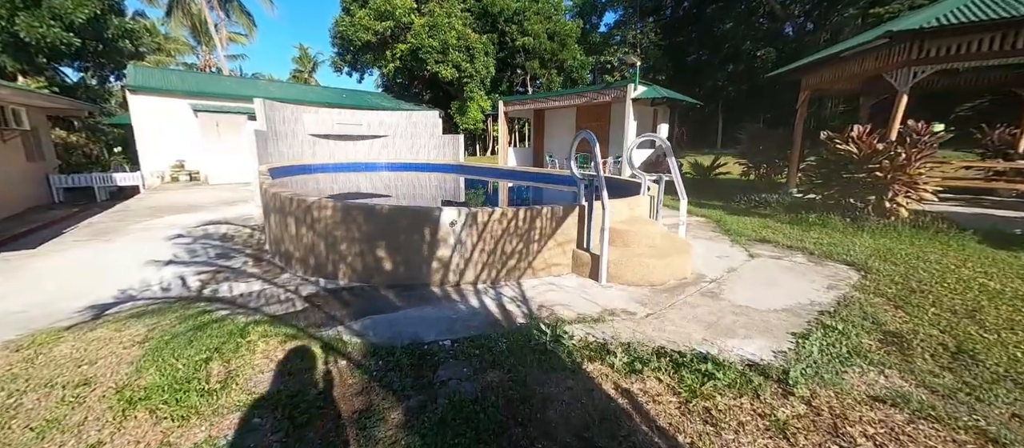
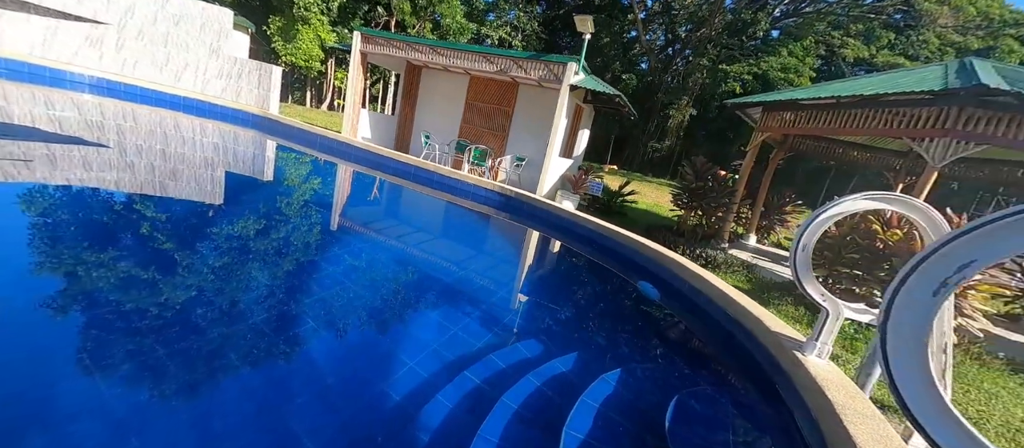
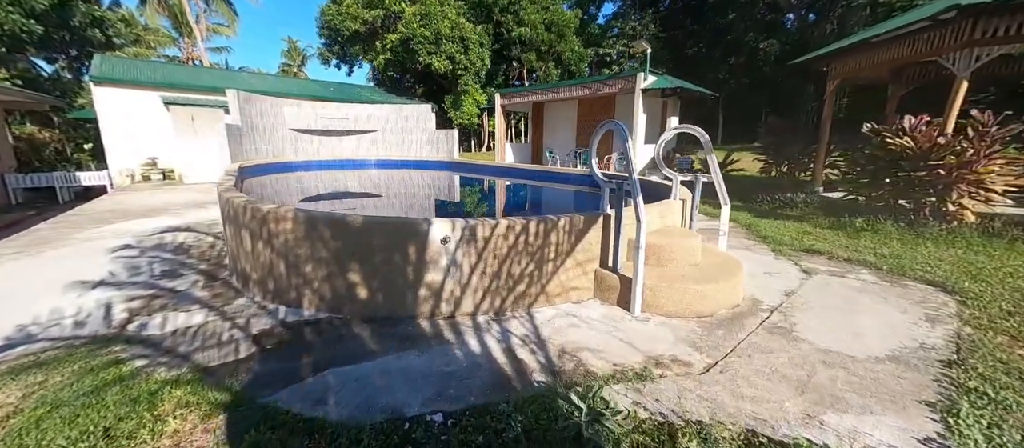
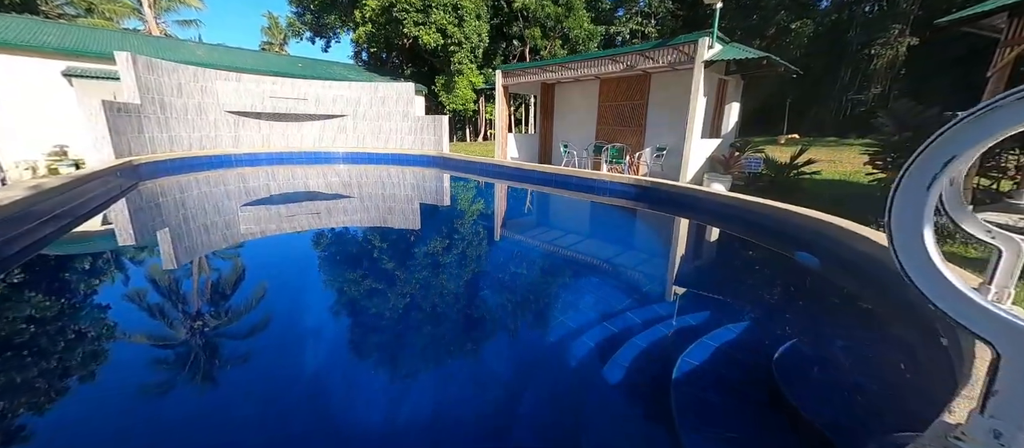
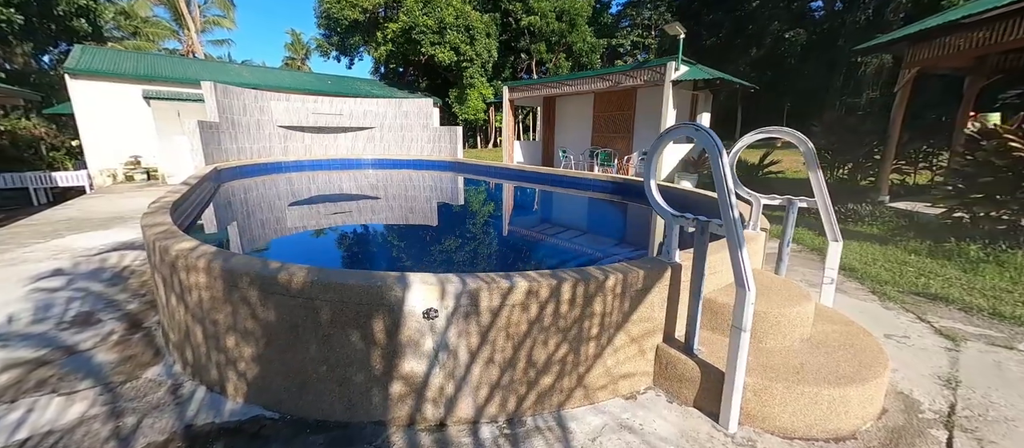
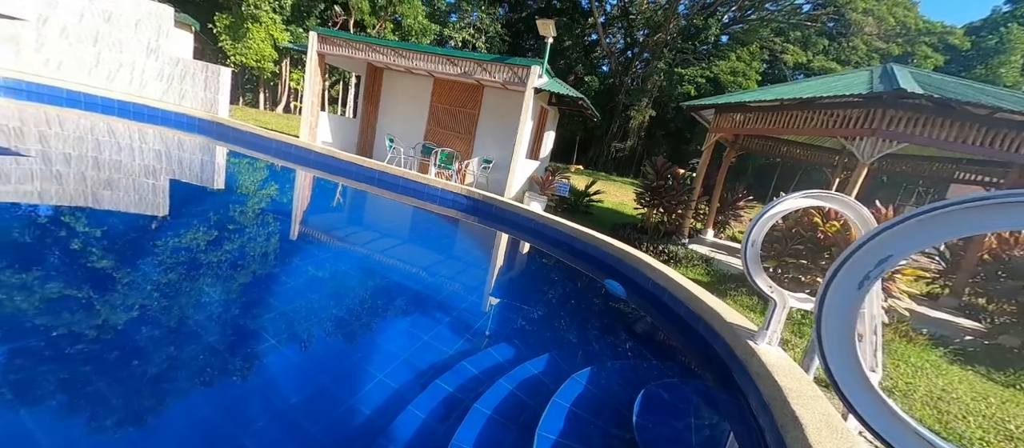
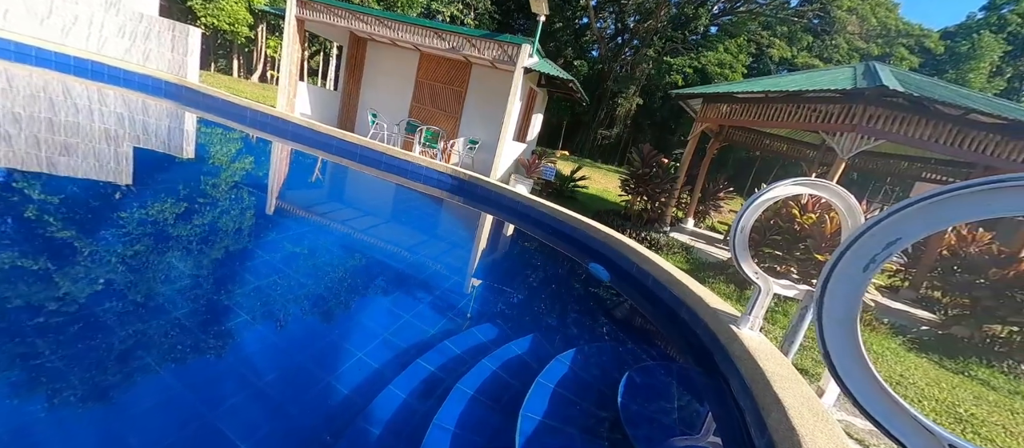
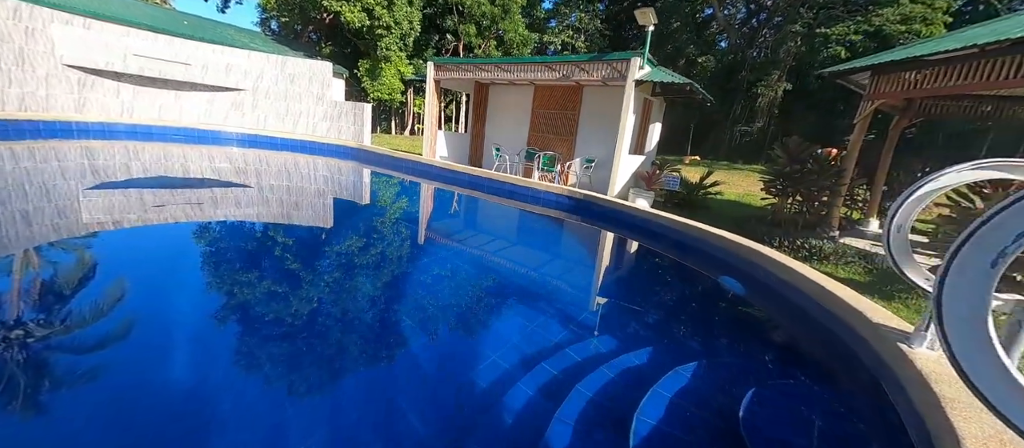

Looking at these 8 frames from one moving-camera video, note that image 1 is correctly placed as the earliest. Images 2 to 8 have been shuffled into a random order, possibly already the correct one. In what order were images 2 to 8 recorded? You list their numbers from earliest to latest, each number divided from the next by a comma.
3, 5, 4, 8, 2, 7, 6
